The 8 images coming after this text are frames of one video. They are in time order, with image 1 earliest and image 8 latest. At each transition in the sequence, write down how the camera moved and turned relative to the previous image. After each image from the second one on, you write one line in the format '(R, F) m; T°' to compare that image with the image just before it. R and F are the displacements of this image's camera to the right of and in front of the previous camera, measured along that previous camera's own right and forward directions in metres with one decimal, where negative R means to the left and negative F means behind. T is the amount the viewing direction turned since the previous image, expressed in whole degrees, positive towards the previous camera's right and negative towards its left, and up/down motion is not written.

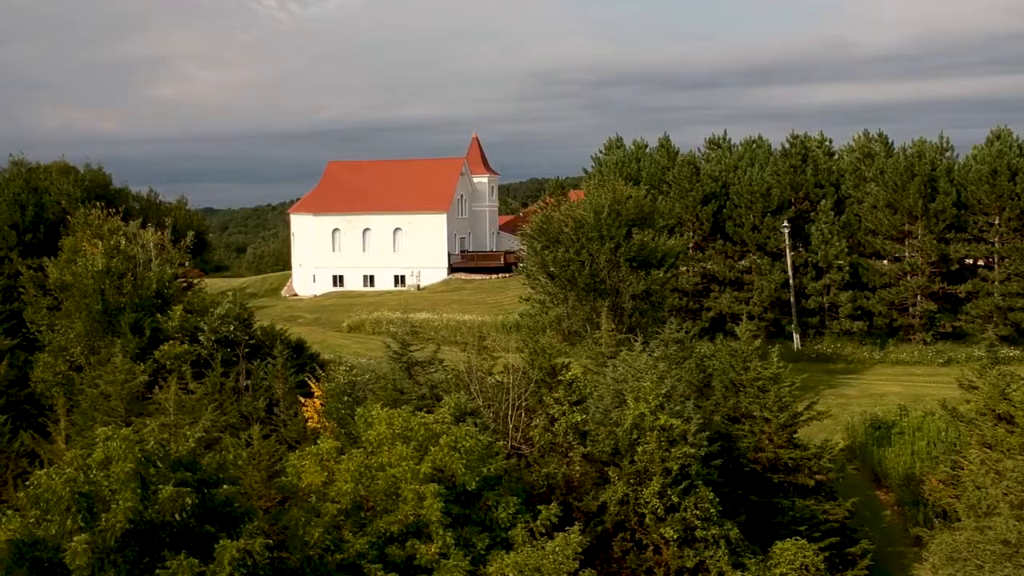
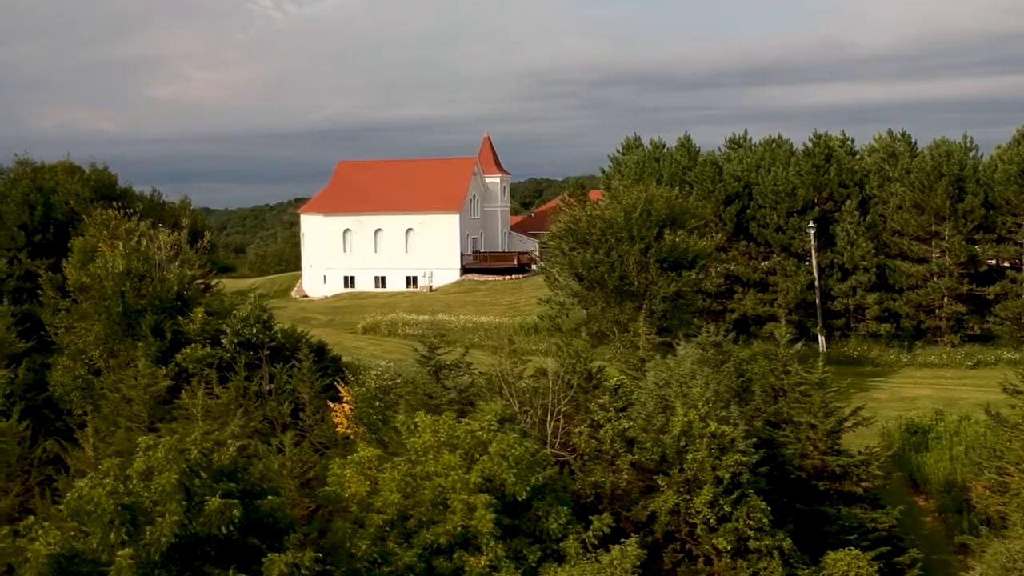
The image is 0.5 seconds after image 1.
(-0.9, +0.5) m; 0°
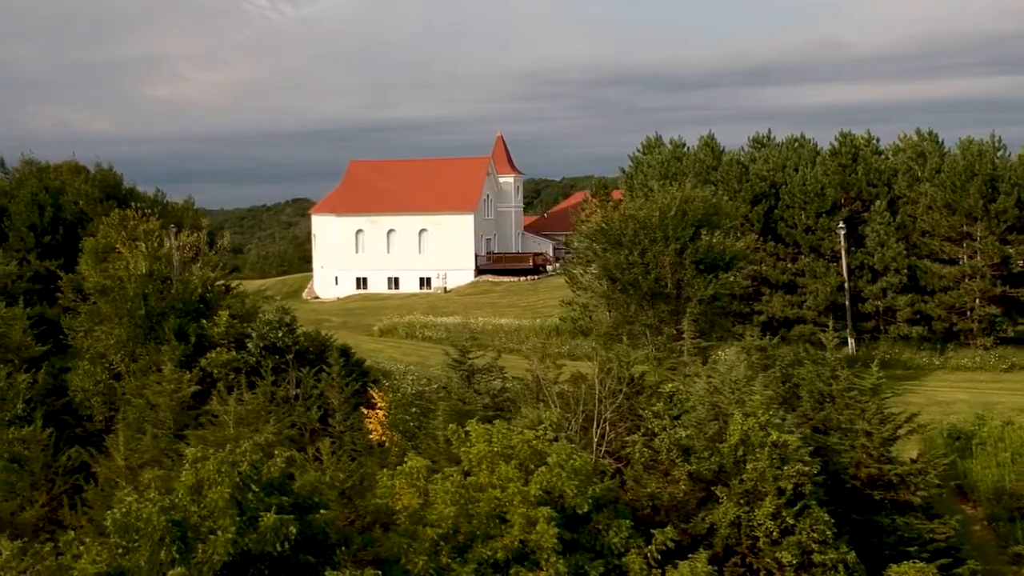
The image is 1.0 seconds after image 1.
(-1.0, +0.6) m; 0°
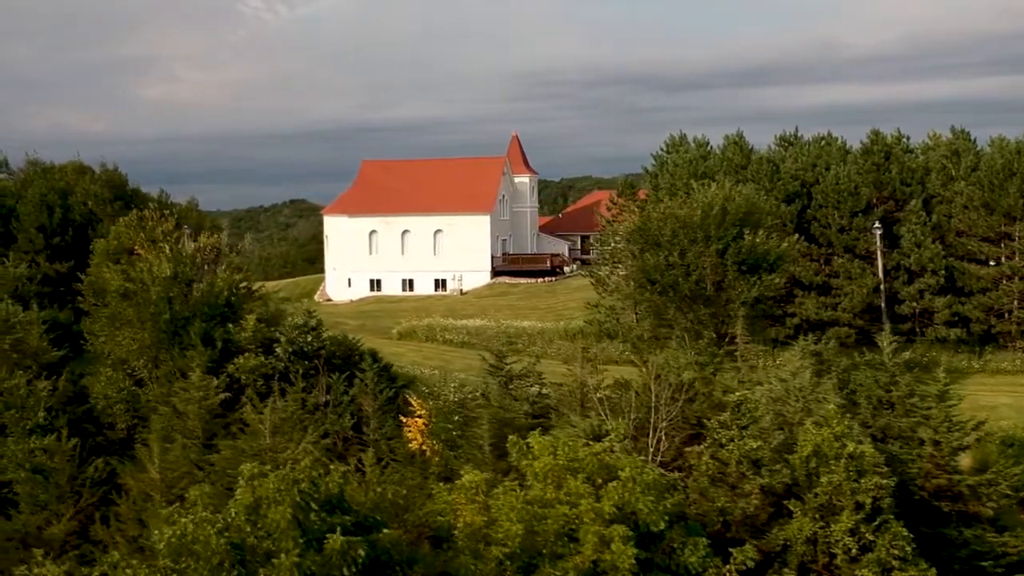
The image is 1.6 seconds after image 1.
(-1.1, +0.8) m; 0°
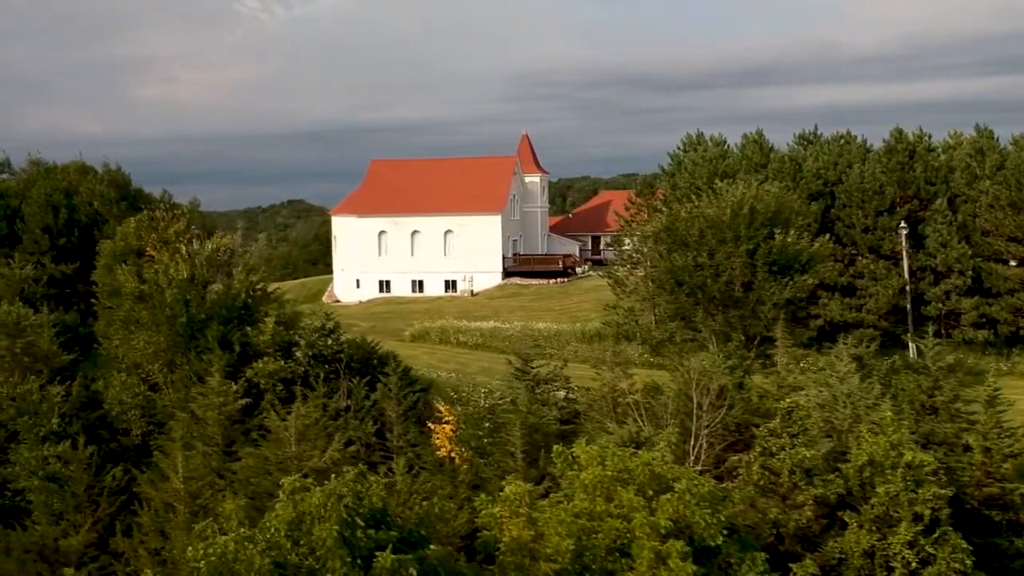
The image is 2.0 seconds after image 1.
(-0.7, +0.6) m; 0°
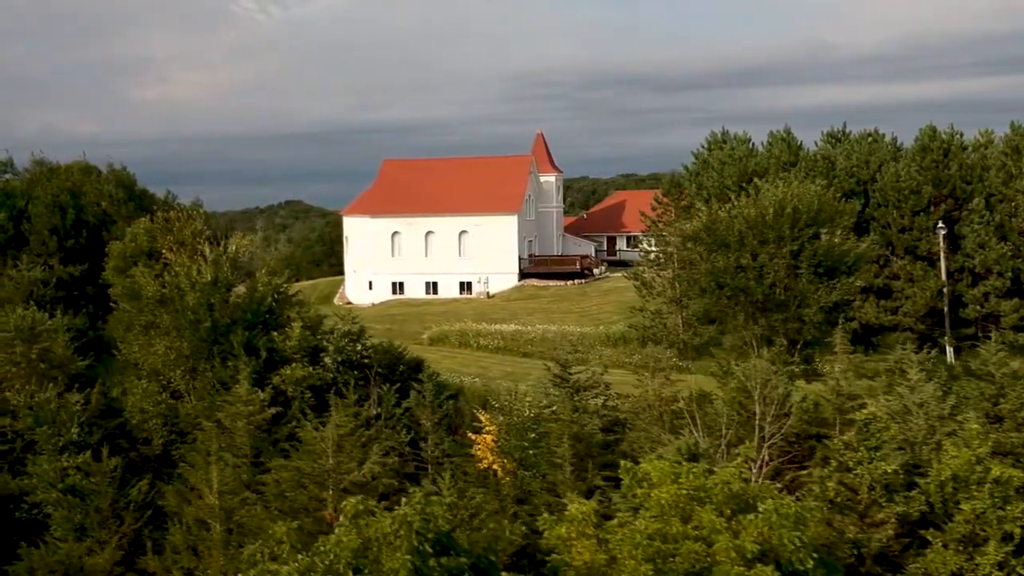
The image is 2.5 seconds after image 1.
(-1.0, +0.9) m; 0°
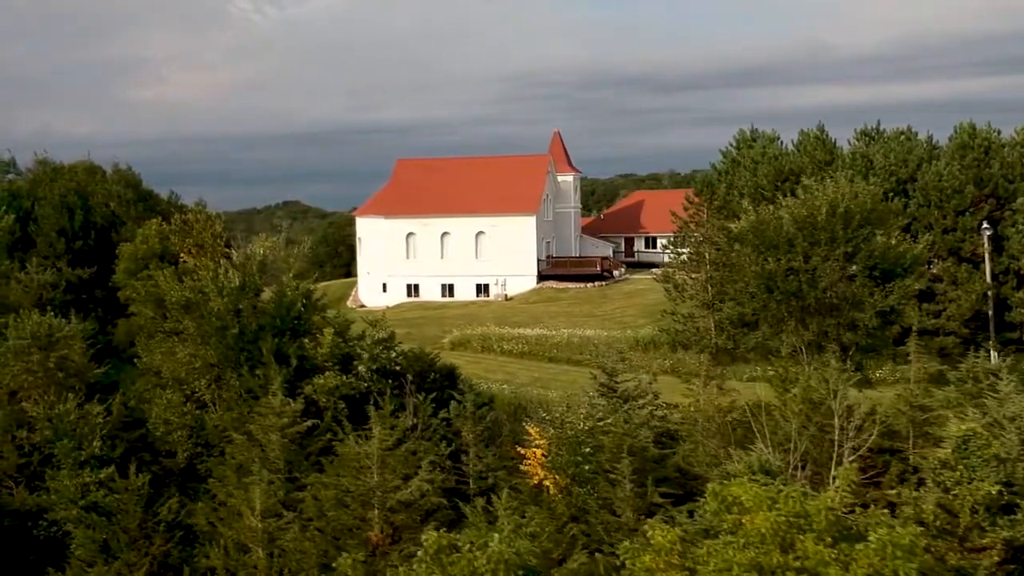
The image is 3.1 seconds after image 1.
(-1.1, +1.0) m; 0°
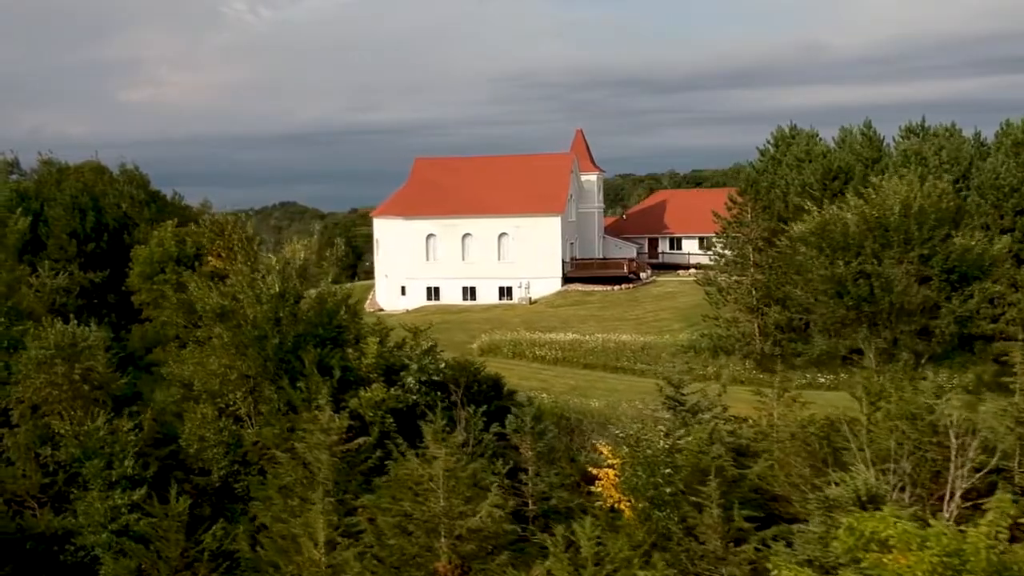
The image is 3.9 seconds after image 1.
(-1.3, +1.3) m; 0°
